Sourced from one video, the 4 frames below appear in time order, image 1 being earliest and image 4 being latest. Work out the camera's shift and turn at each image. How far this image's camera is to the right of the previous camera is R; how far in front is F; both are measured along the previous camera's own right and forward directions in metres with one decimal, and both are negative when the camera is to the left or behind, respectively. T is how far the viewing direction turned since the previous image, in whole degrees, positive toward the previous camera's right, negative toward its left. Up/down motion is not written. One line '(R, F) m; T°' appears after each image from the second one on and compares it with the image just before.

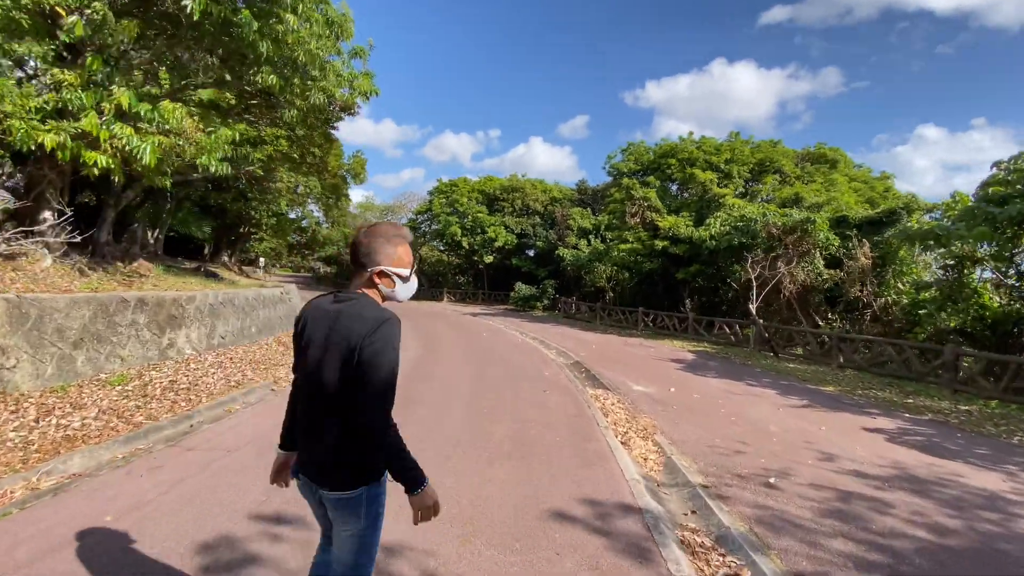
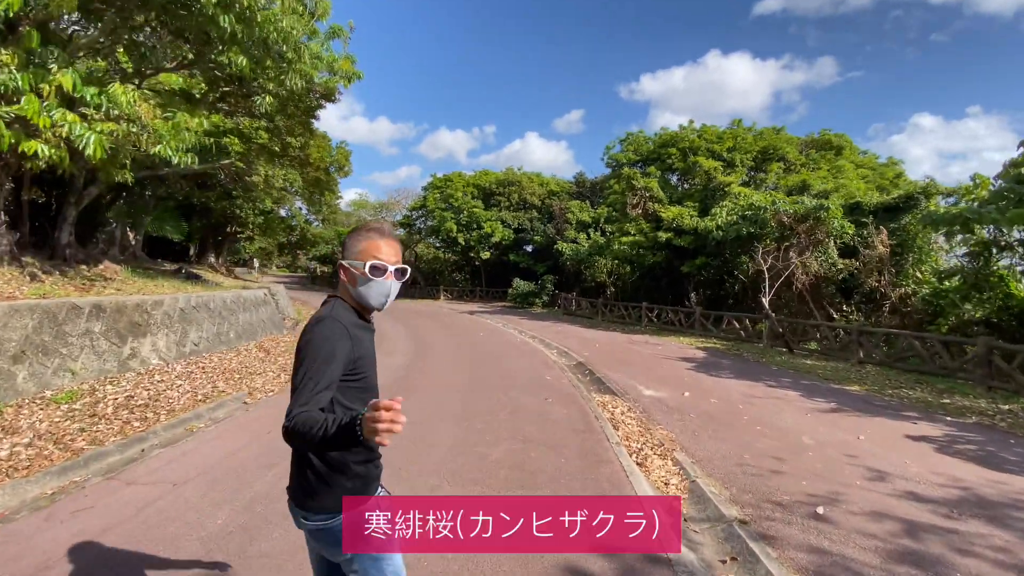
(0.0, +0.8) m; 0°
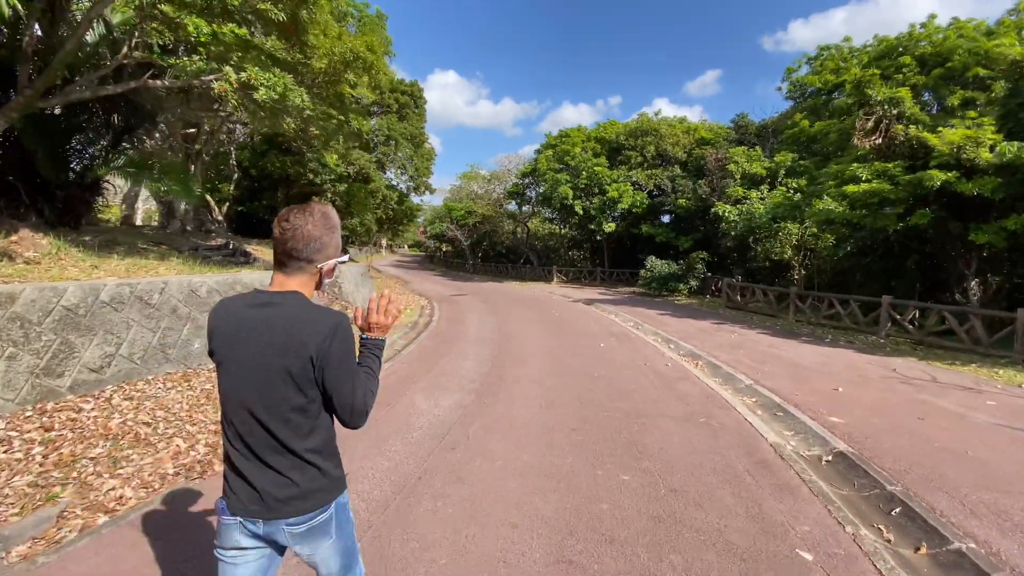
(-0.4, +5.6) m; -15°
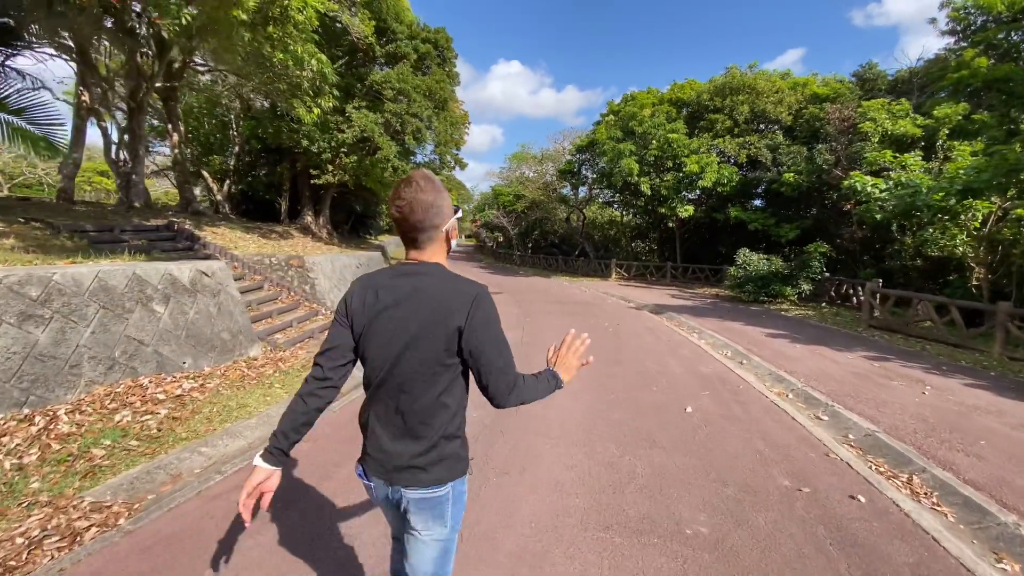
(+0.5, +4.0) m; -7°
